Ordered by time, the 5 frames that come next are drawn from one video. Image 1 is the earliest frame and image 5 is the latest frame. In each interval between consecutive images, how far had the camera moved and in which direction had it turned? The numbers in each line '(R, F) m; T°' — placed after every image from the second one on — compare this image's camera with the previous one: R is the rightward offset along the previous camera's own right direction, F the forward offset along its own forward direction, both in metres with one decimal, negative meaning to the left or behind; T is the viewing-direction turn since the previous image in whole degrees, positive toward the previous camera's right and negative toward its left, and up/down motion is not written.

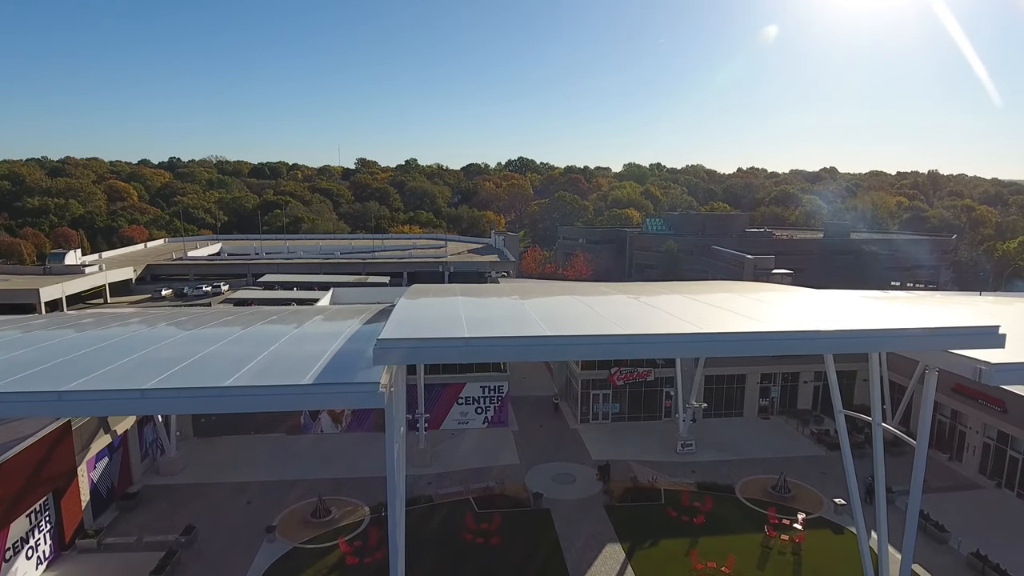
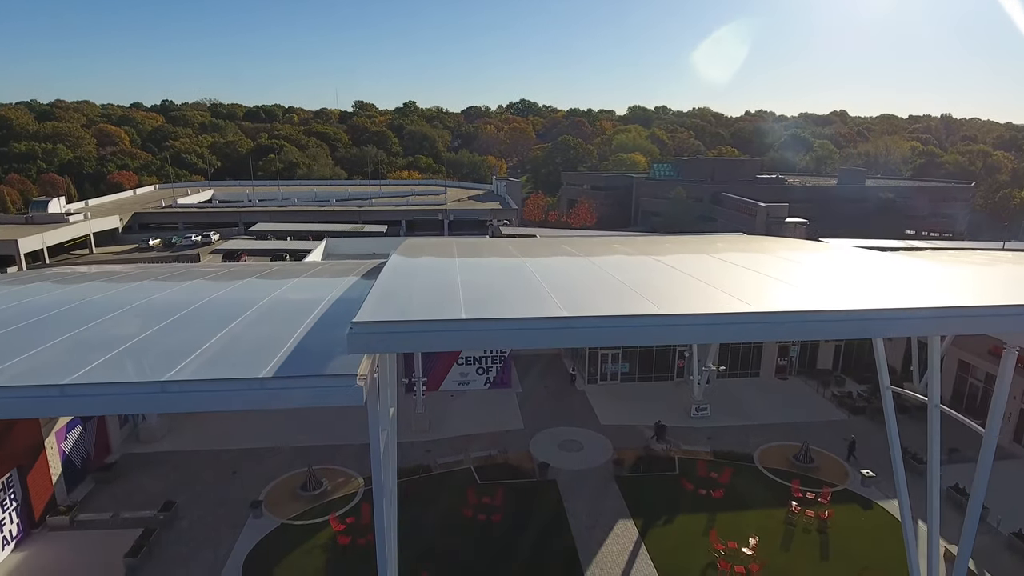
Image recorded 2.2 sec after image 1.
(-0.1, +1.8) m; 0°
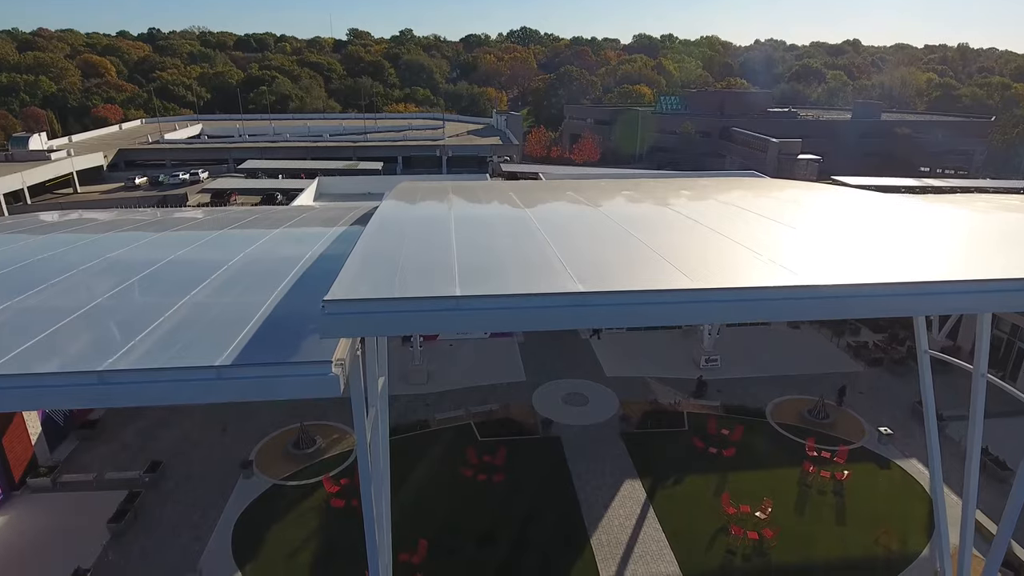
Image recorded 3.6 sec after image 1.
(0.0, +1.3) m; 0°
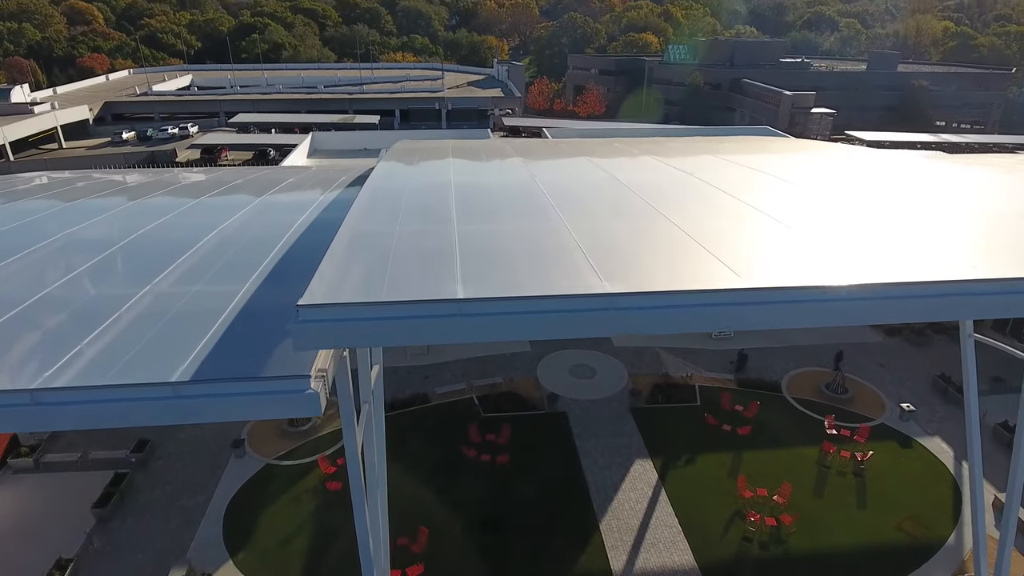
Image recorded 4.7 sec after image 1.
(-0.1, +1.1) m; 0°
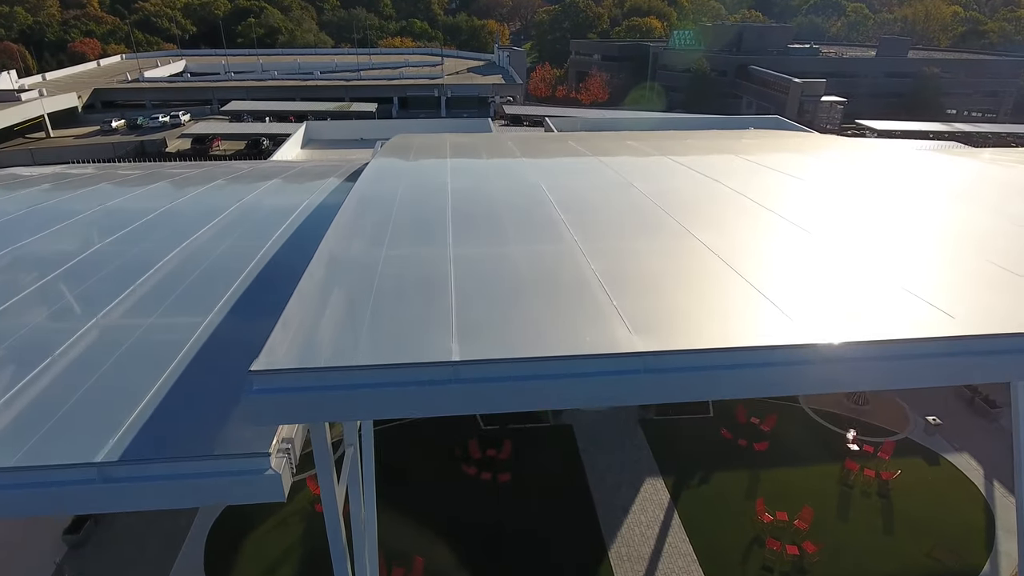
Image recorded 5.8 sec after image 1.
(0.0, +1.0) m; 0°
